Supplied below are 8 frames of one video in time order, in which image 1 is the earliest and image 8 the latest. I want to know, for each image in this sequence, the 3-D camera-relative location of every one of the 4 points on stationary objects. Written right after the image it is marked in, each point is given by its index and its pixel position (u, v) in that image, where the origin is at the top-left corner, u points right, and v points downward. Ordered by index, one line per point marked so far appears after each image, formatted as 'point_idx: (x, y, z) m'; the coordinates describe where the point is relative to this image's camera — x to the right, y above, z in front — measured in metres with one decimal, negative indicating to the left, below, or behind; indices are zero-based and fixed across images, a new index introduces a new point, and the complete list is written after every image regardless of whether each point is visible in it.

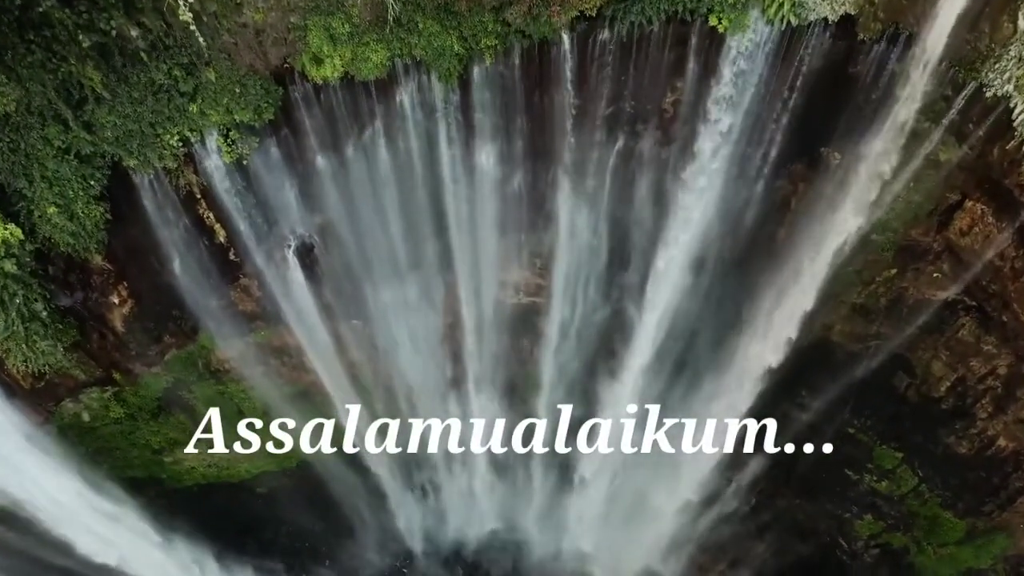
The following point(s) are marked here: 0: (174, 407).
0: (-4.9, -1.8, +10.5) m
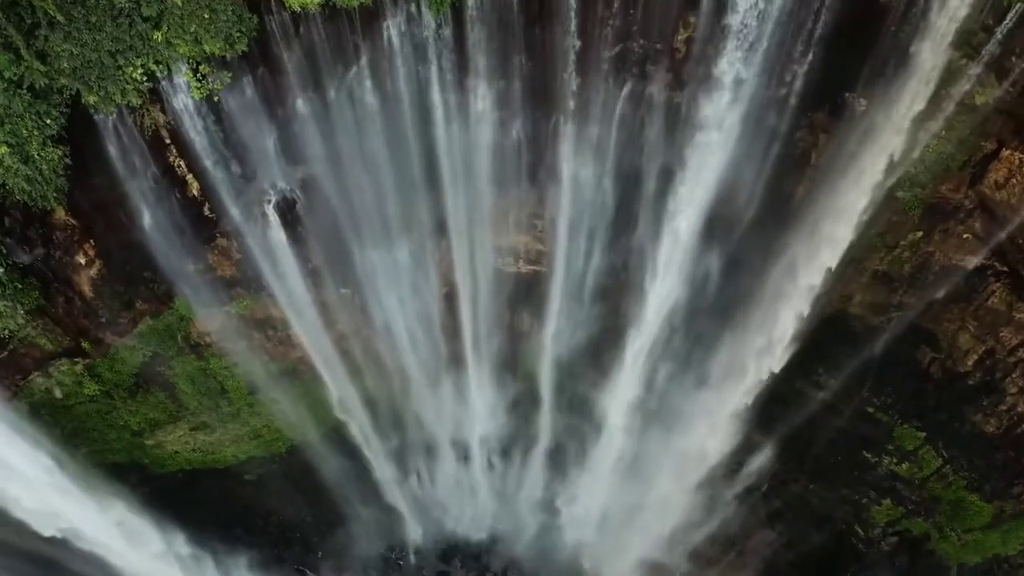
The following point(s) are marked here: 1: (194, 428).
0: (-4.9, -1.3, +9.8) m
1: (-4.6, -2.0, +10.4) m
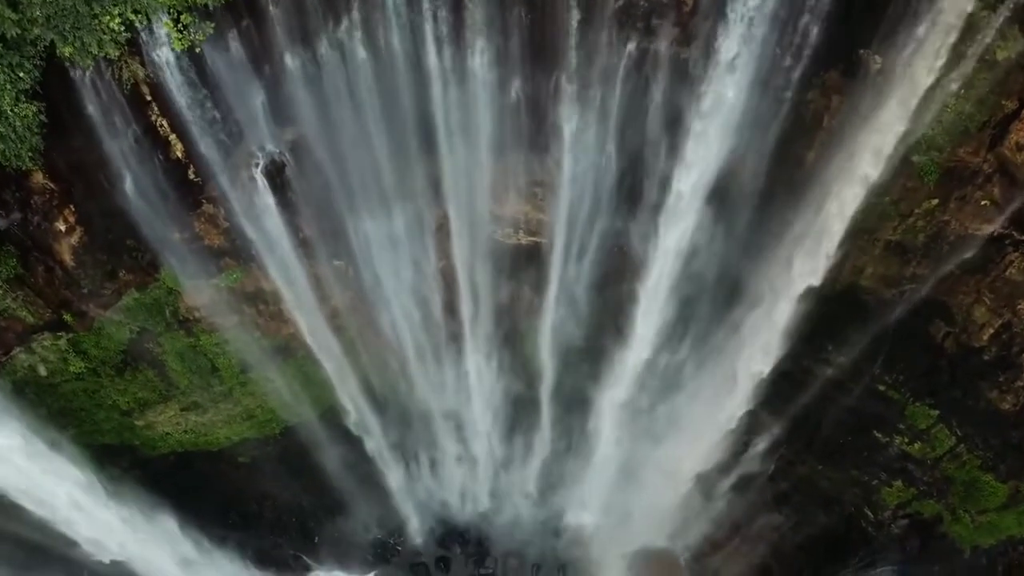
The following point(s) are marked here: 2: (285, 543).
0: (-4.9, -1.0, +9.5) m
1: (-4.6, -1.7, +10.1) m
2: (-3.5, -4.0, +11.1) m
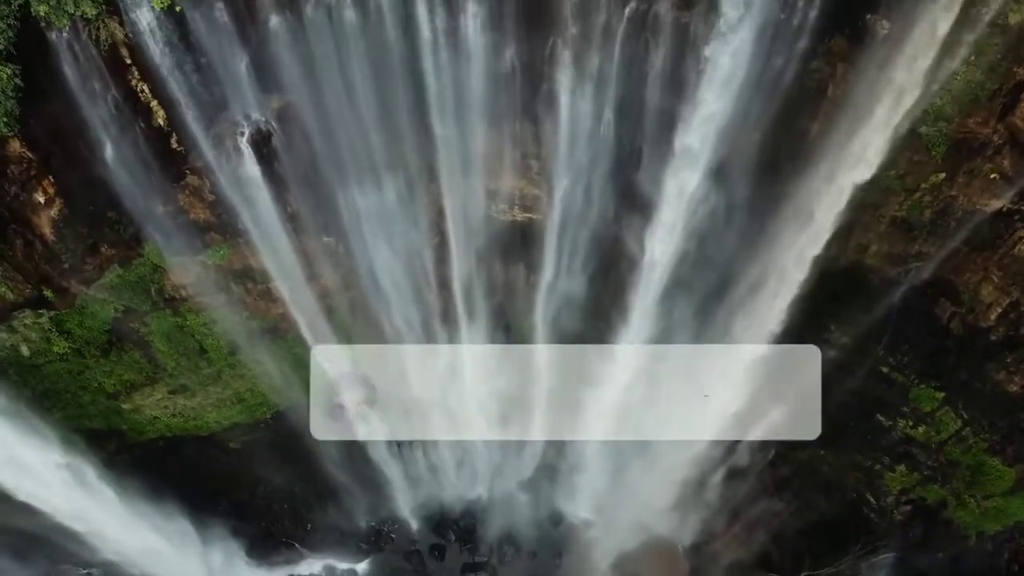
0: (-5.0, -0.7, +9.3) m
1: (-4.7, -1.4, +9.8) m
2: (-3.5, -3.7, +10.9) m
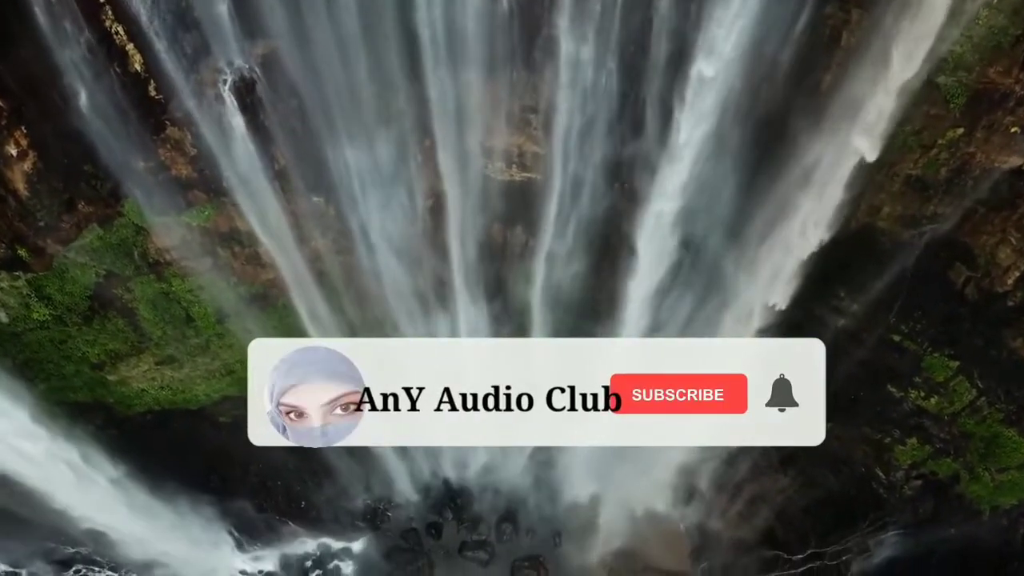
0: (-5.0, -0.3, +8.9) m
1: (-4.7, -0.9, +9.5) m
2: (-3.6, -3.3, +10.5) m
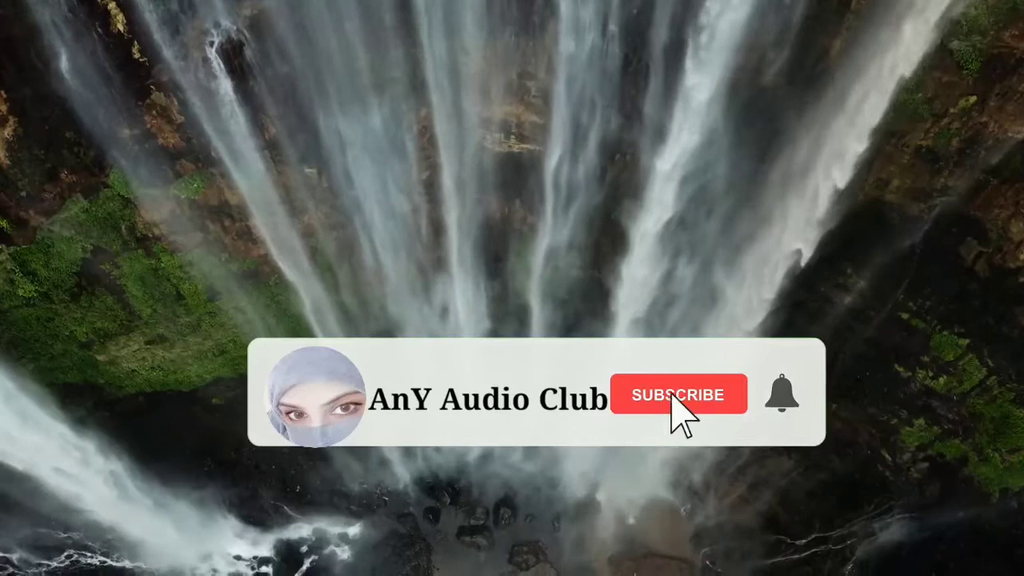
0: (-5.0, 0.0, +8.7) m
1: (-4.7, -0.6, +9.2) m
2: (-3.6, -2.9, +10.3) m
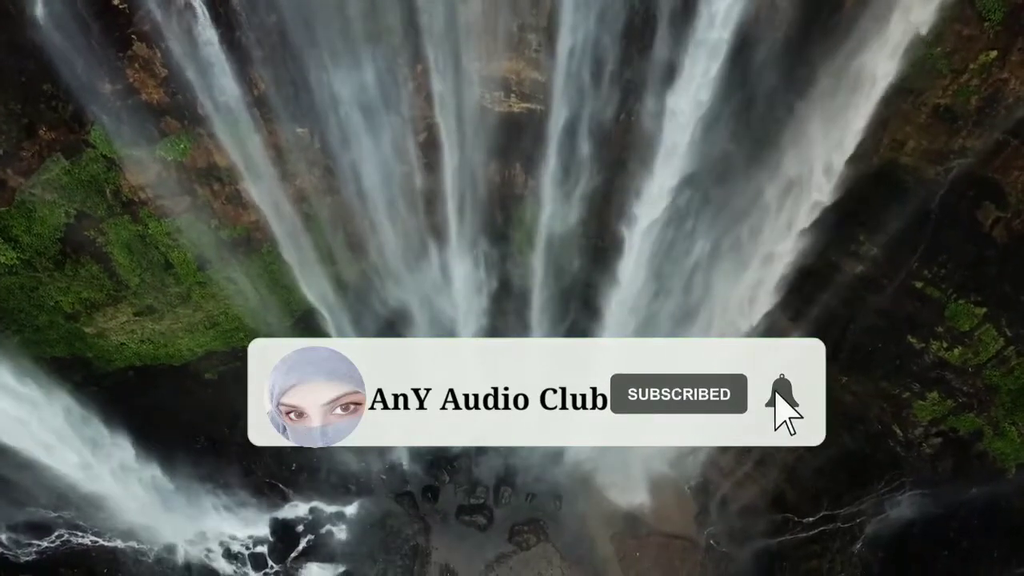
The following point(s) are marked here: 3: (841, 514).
0: (-5.0, +0.4, +8.3) m
1: (-4.7, -0.2, +8.9) m
2: (-3.6, -2.5, +10.1) m
3: (+4.5, -3.1, +9.8) m
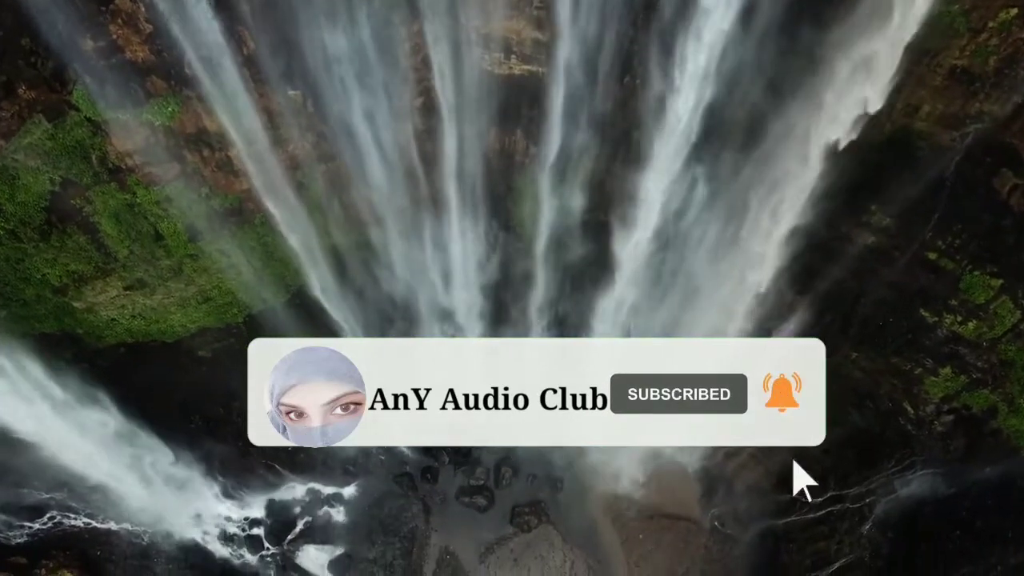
0: (-5.0, +0.8, +8.1) m
1: (-4.7, +0.1, +8.7) m
2: (-3.6, -2.2, +9.8) m
3: (+4.5, -2.7, +9.6) m
